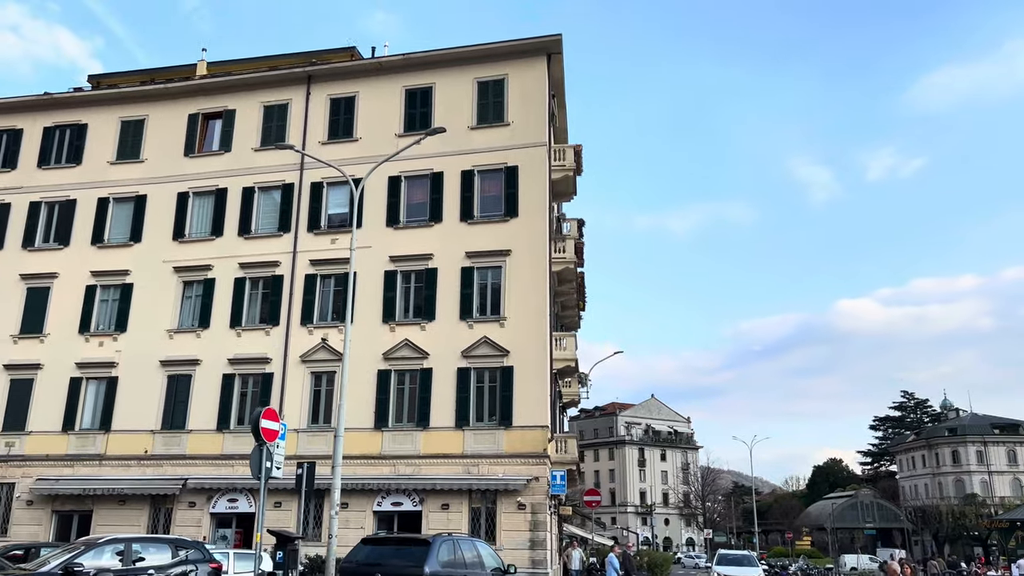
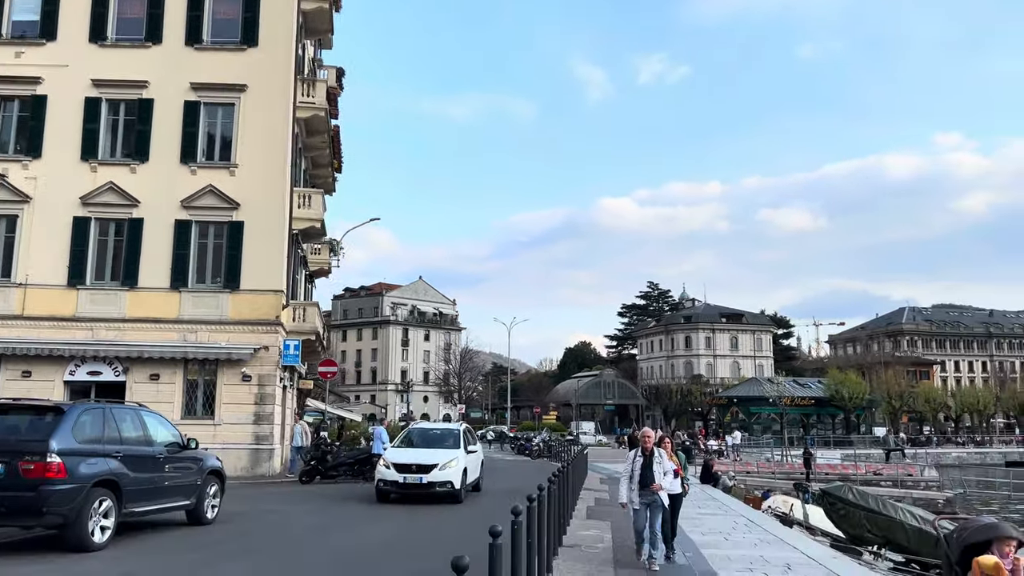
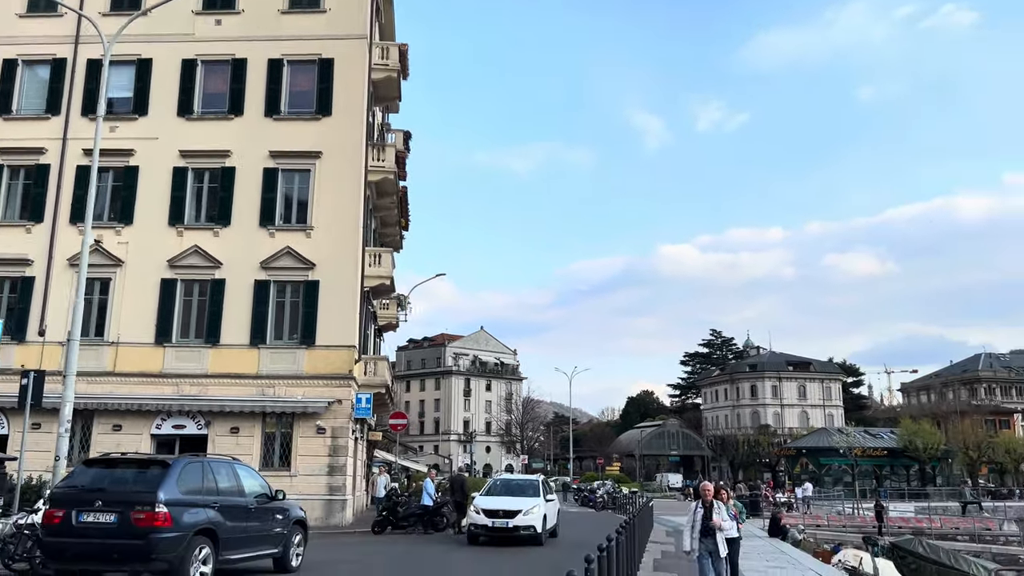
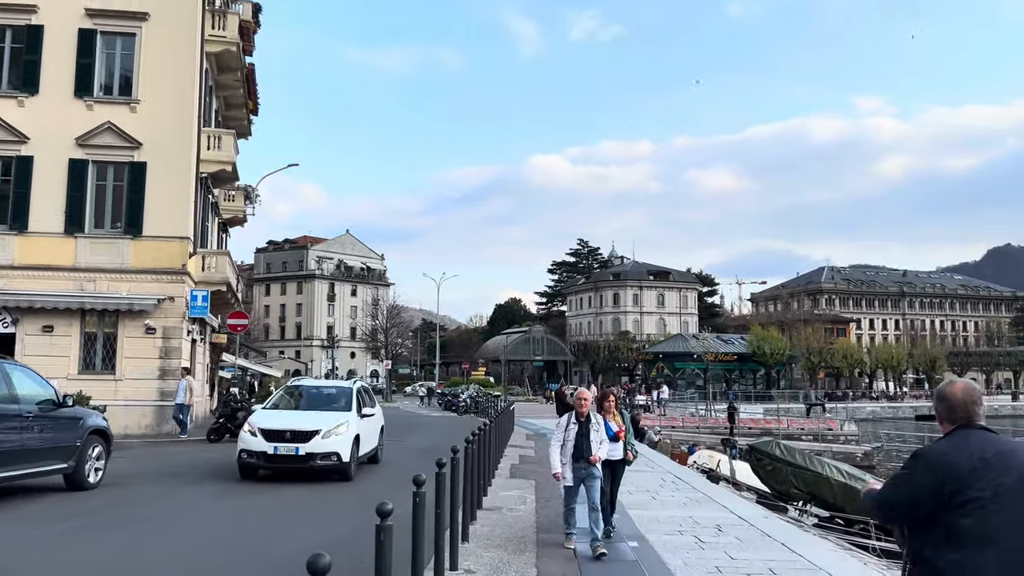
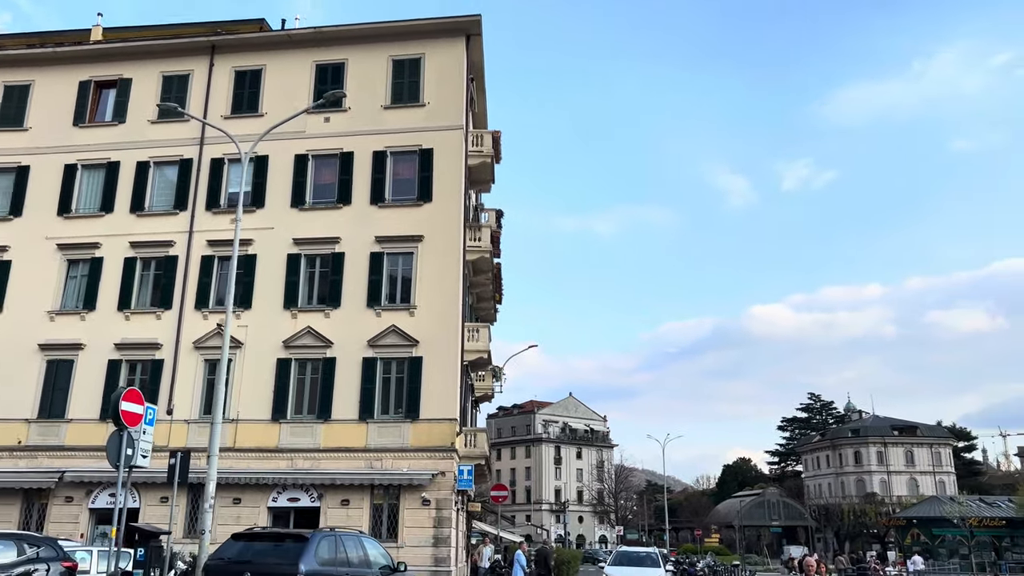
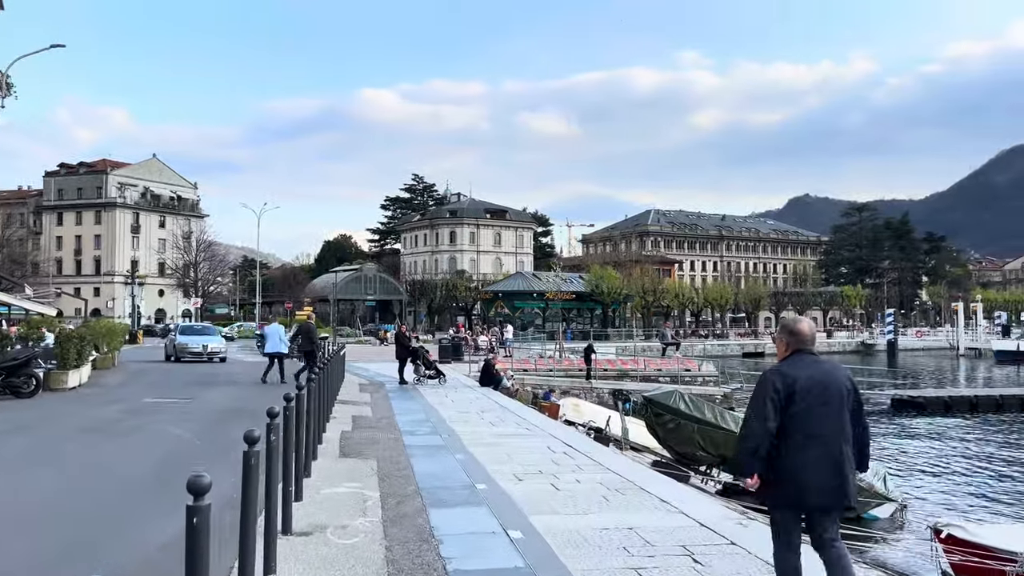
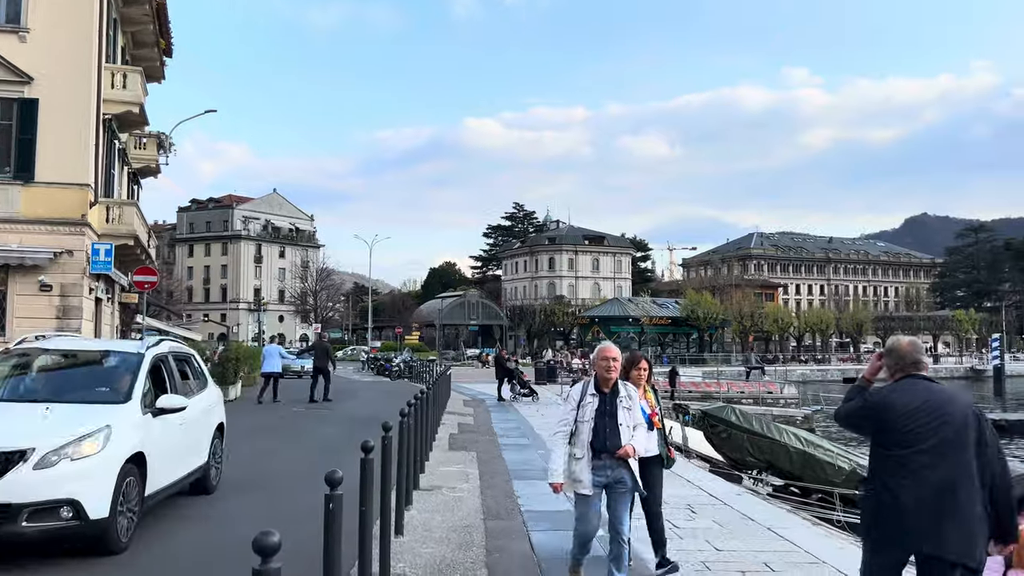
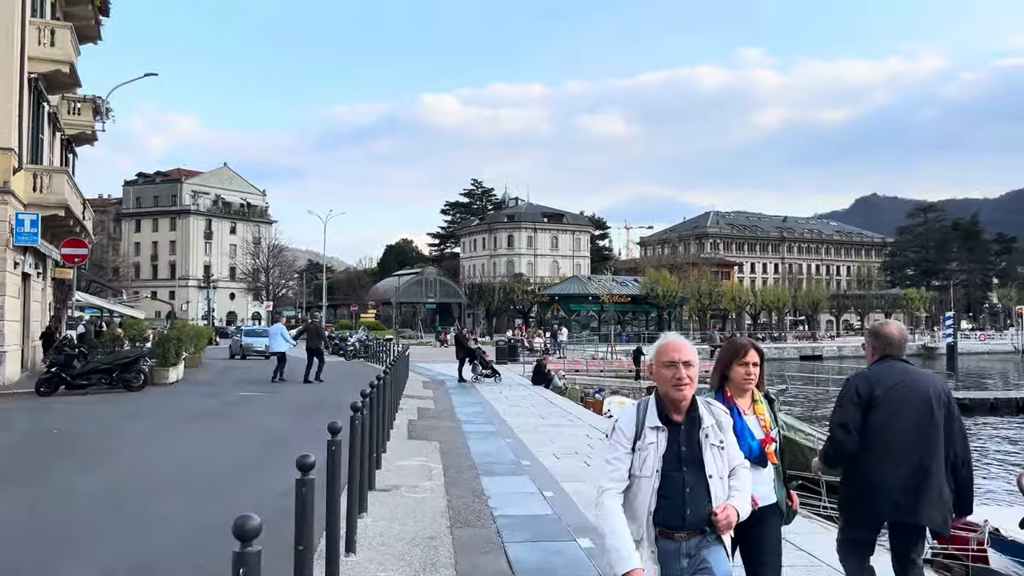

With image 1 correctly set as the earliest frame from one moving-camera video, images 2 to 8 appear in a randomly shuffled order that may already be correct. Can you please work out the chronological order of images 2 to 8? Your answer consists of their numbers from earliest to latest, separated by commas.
5, 3, 2, 4, 7, 8, 6
